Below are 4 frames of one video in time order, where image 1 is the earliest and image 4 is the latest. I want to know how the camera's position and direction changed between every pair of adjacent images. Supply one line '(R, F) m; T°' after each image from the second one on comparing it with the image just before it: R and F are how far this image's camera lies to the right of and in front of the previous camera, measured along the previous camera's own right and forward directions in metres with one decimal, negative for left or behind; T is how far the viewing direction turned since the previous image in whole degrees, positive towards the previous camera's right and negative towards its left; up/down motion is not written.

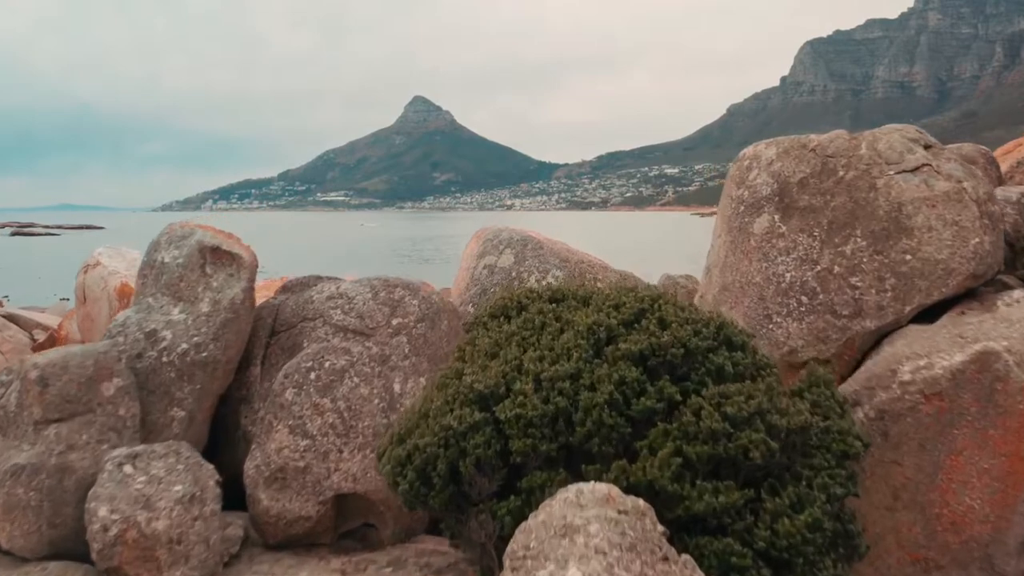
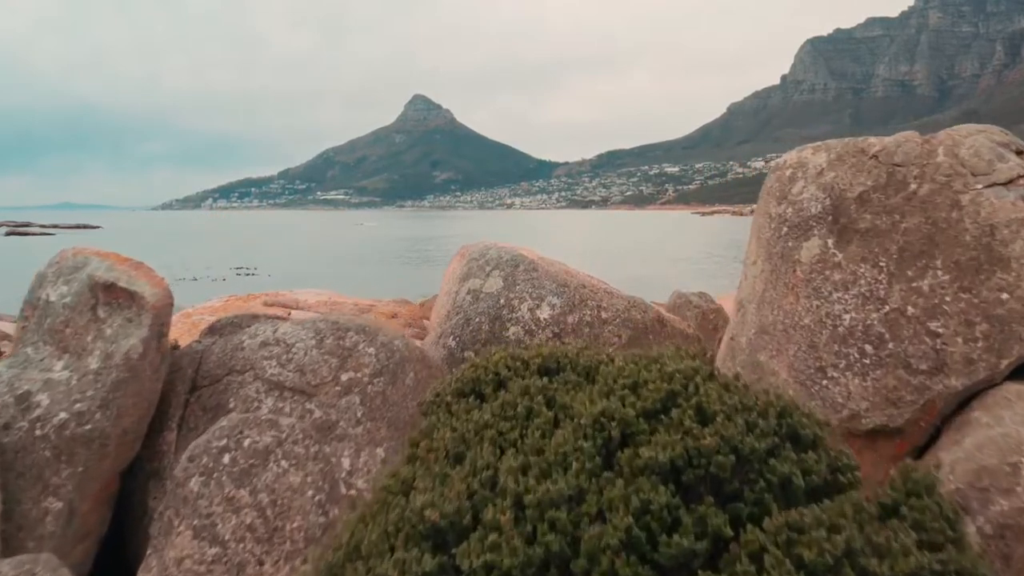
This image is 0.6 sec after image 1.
(+0.1, +1.4) m; 0°
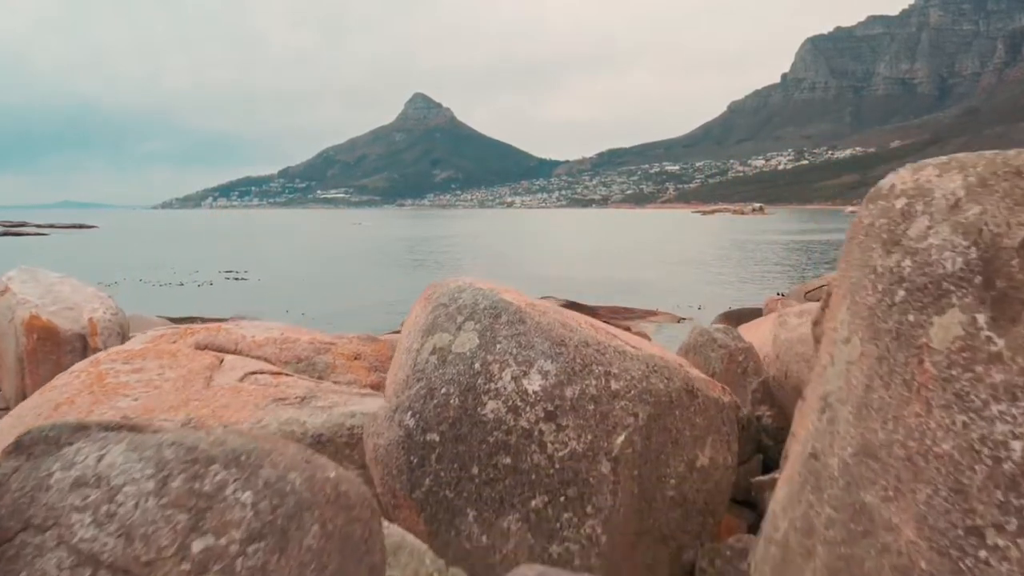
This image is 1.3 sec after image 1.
(+0.1, +2.0) m; 0°
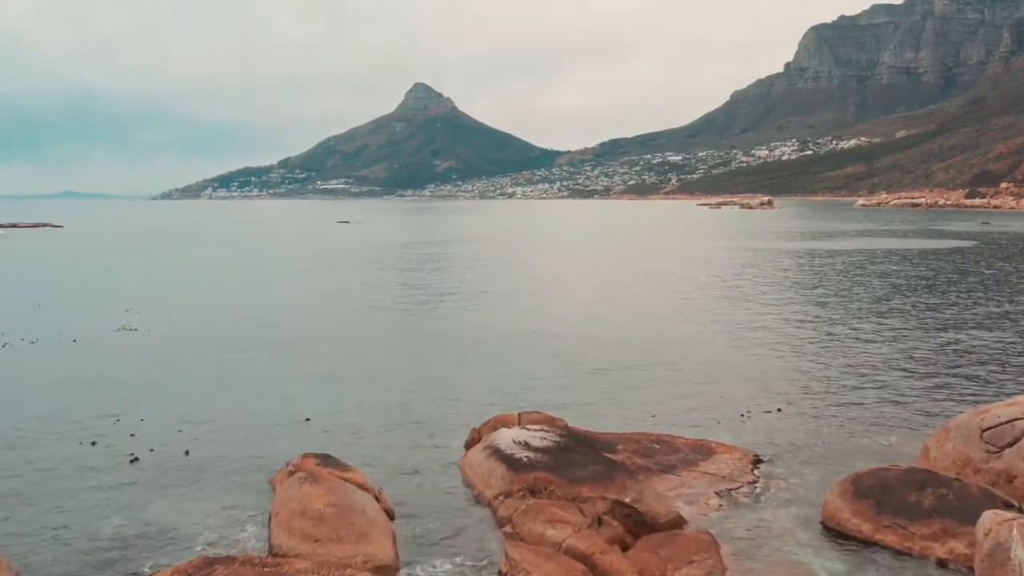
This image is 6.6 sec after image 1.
(+0.6, +14.8) m; 0°
